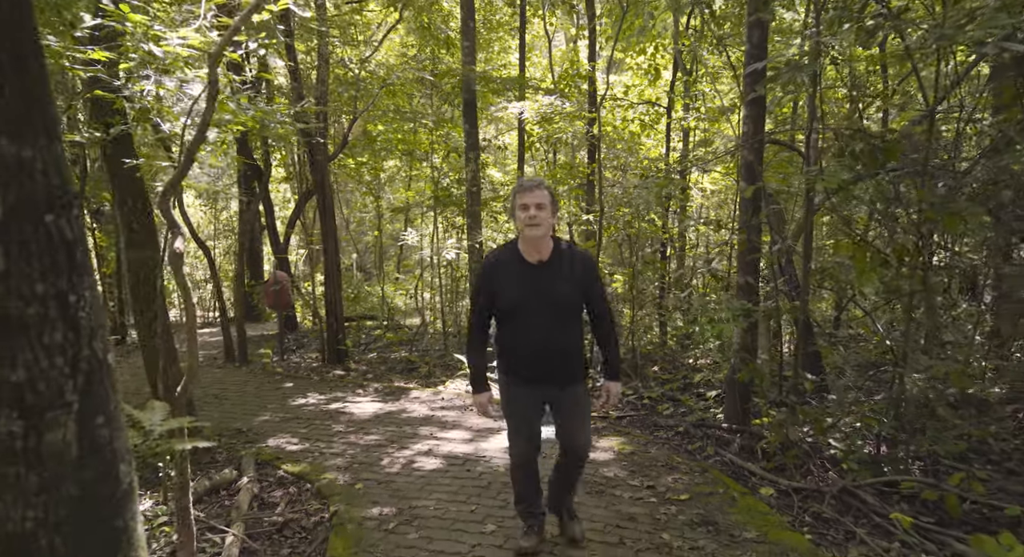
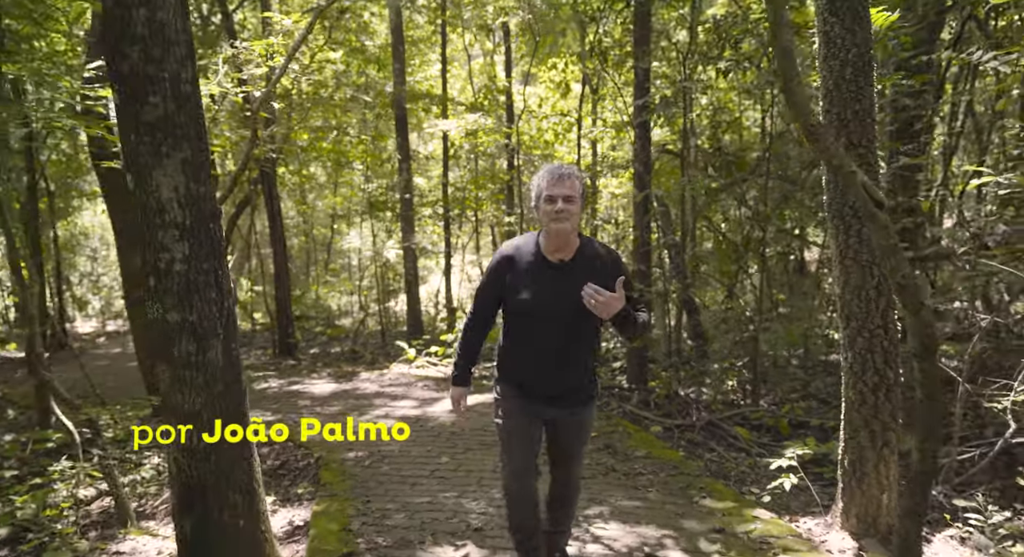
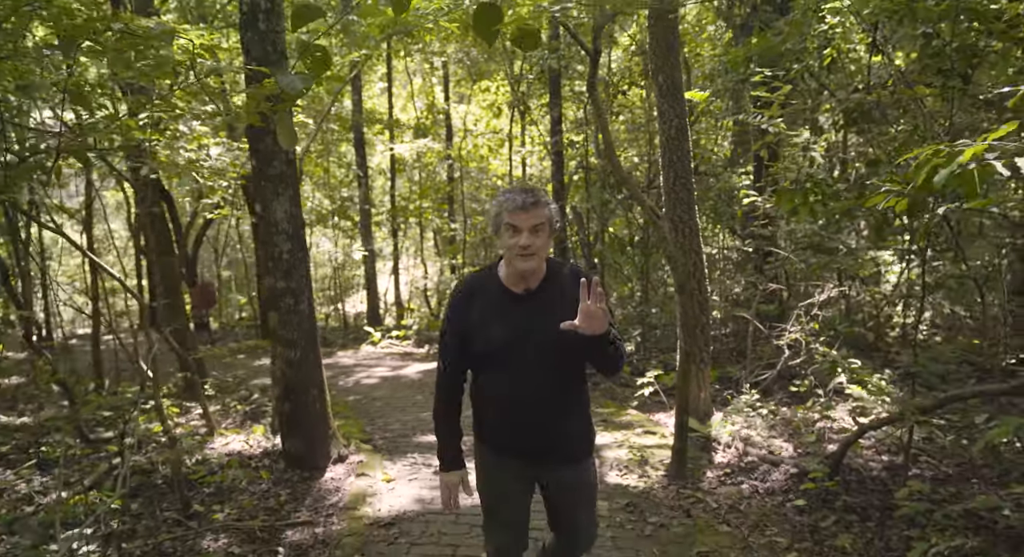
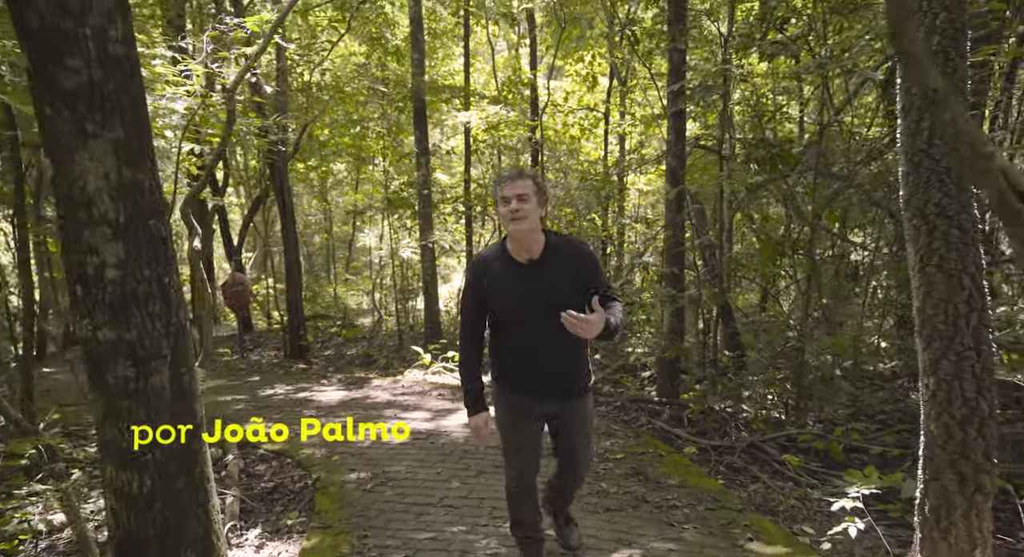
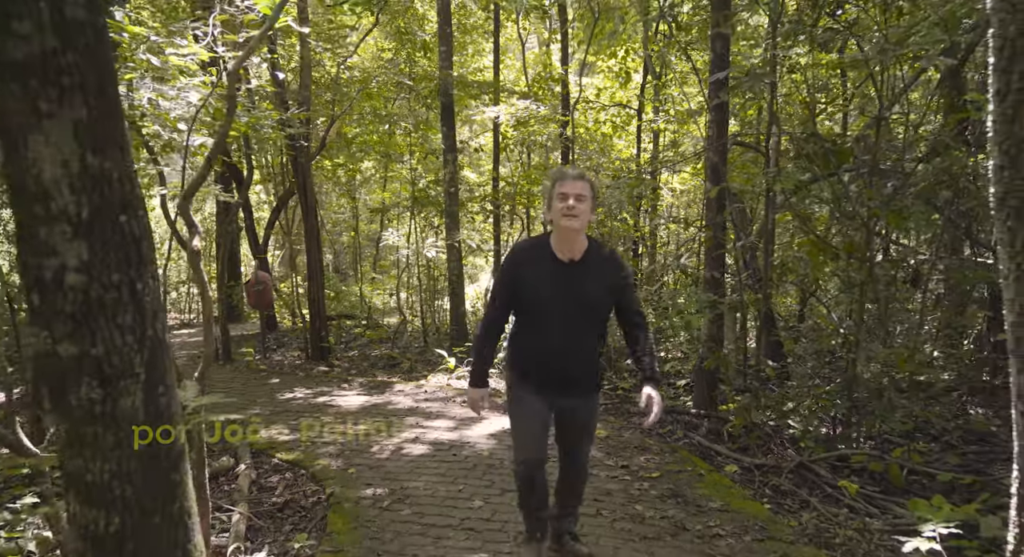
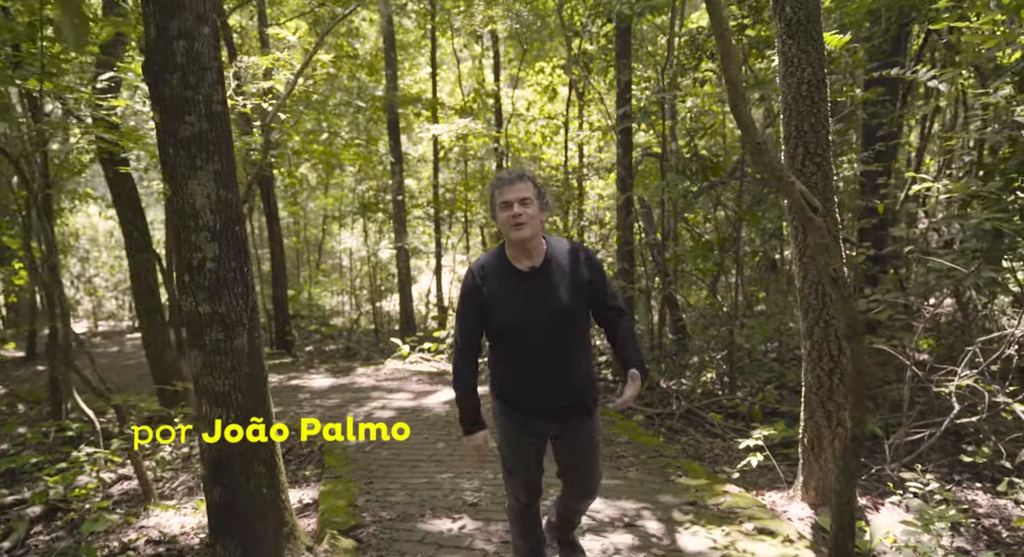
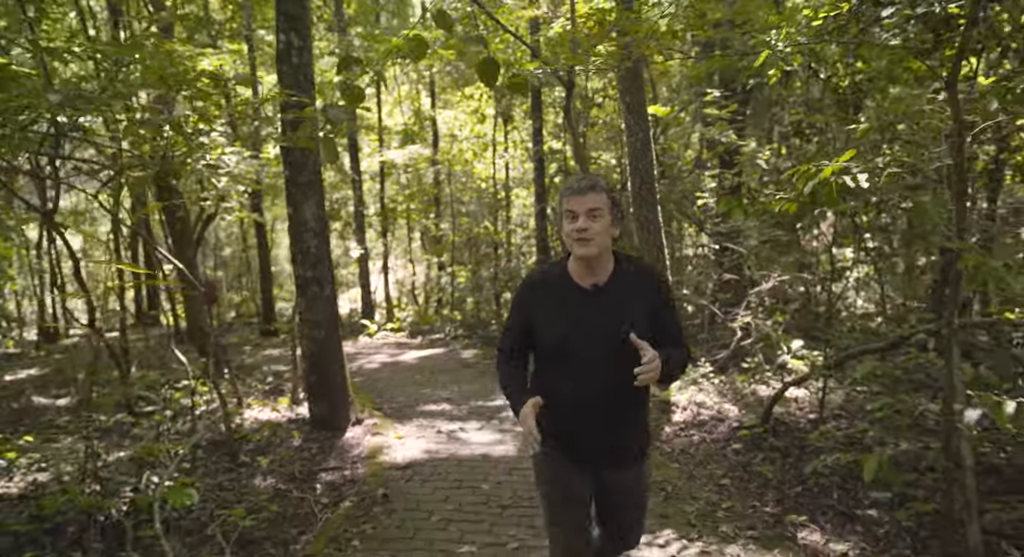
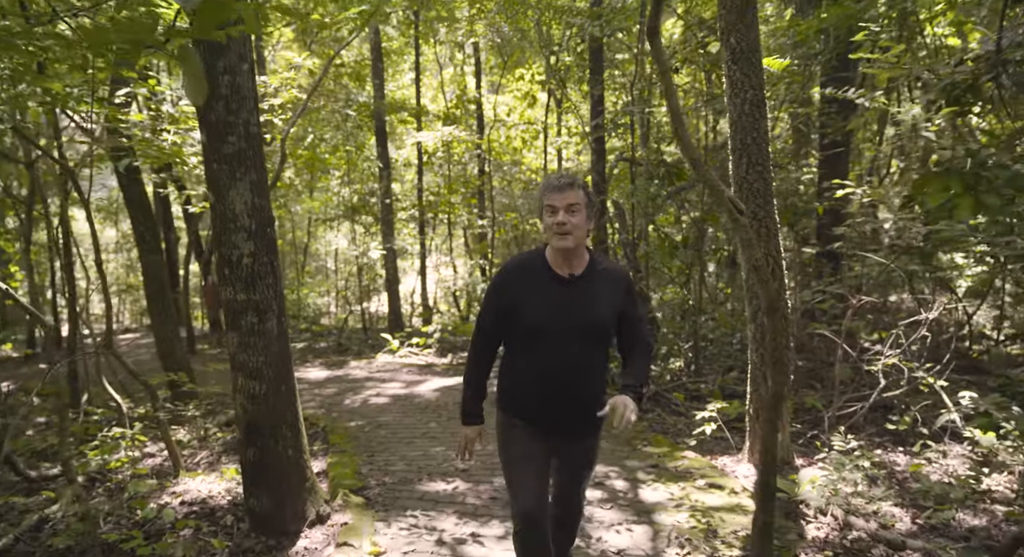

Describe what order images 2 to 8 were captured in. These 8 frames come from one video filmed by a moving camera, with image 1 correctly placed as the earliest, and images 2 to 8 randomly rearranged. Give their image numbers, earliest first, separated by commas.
5, 4, 2, 6, 8, 3, 7
